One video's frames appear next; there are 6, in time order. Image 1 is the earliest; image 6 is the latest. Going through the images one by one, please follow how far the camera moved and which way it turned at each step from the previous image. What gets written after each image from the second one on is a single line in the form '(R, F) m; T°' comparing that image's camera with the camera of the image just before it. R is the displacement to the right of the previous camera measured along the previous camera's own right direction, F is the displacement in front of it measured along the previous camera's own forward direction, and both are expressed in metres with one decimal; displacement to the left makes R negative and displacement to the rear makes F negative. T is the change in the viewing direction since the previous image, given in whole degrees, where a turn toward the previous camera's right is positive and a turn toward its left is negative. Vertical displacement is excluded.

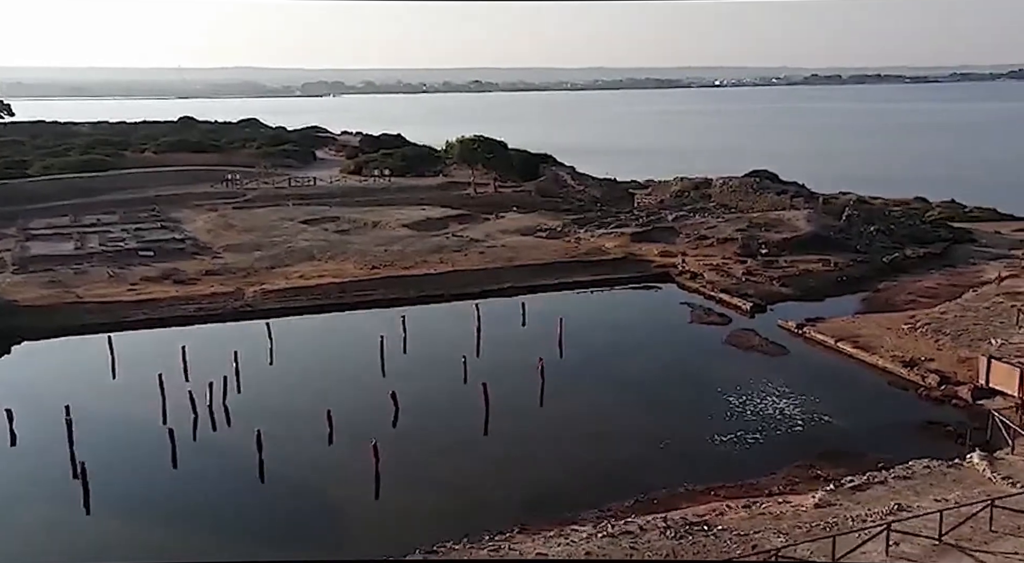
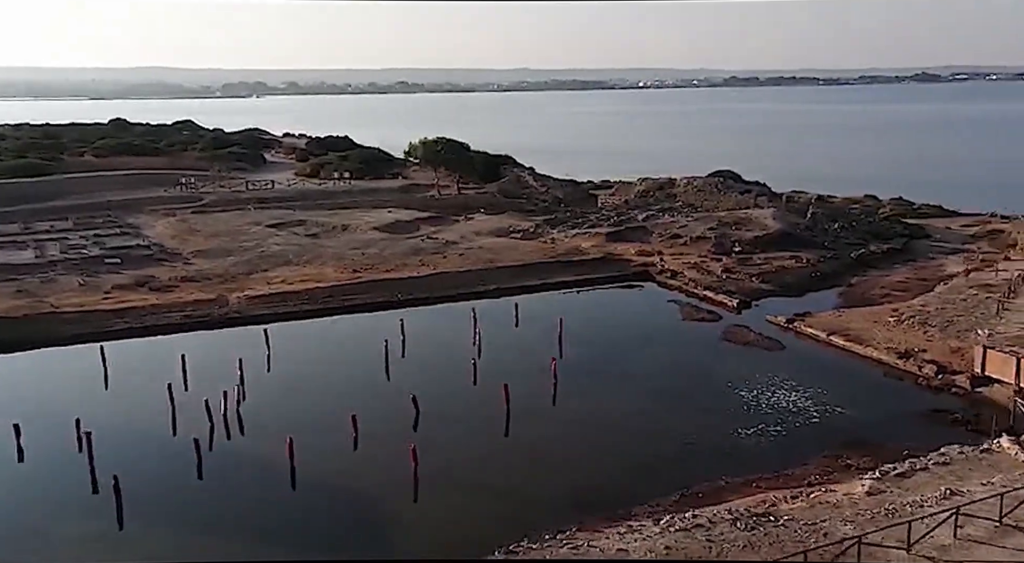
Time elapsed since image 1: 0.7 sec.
(-2.3, 0.0) m; +4°
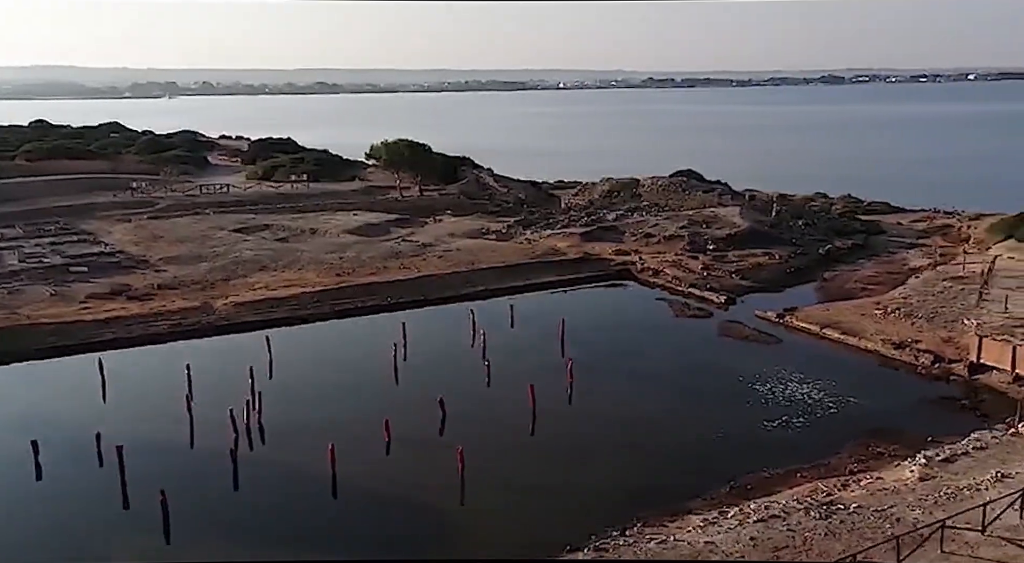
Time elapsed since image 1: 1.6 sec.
(-2.5, +0.1) m; +5°
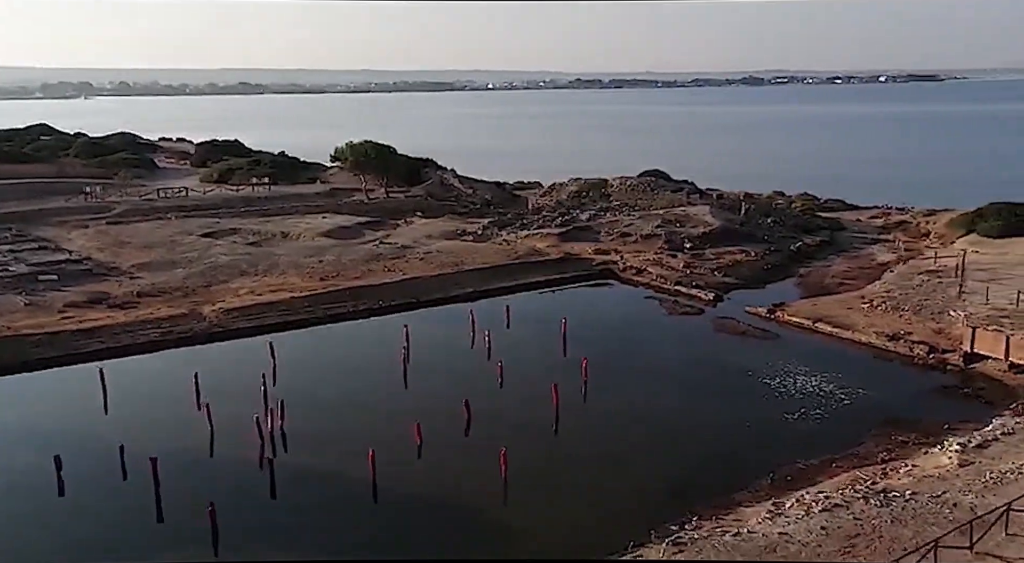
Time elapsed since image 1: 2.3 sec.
(-2.3, +0.1) m; +4°
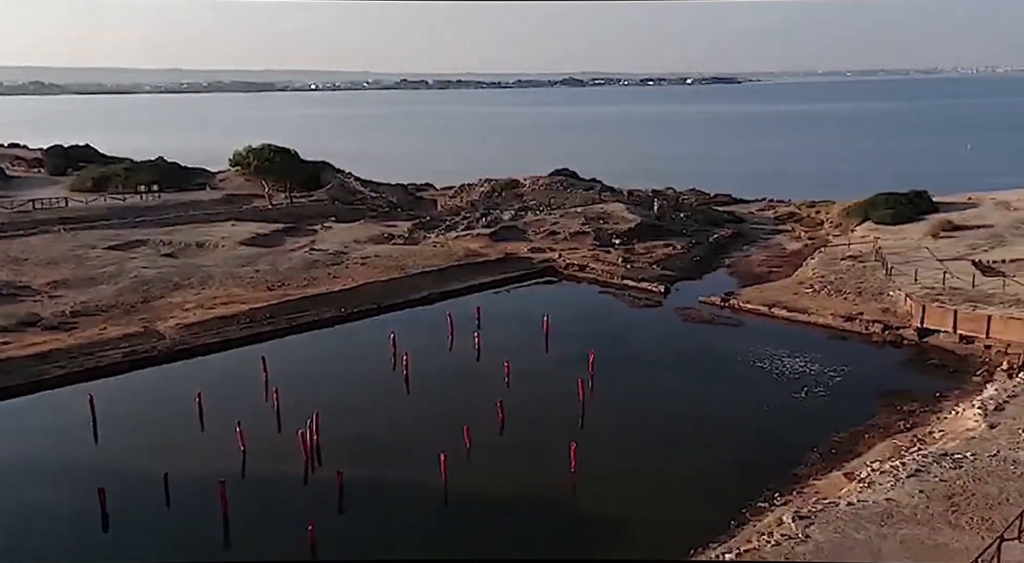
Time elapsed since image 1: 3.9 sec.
(-4.8, +0.3) m; +10°
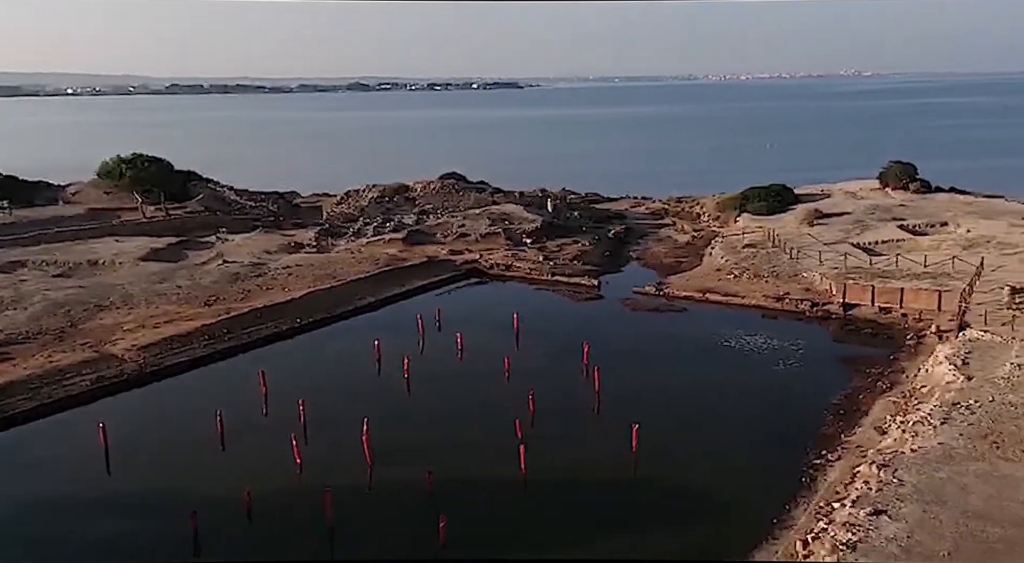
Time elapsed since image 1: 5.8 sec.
(-5.7, -0.1) m; +13°
